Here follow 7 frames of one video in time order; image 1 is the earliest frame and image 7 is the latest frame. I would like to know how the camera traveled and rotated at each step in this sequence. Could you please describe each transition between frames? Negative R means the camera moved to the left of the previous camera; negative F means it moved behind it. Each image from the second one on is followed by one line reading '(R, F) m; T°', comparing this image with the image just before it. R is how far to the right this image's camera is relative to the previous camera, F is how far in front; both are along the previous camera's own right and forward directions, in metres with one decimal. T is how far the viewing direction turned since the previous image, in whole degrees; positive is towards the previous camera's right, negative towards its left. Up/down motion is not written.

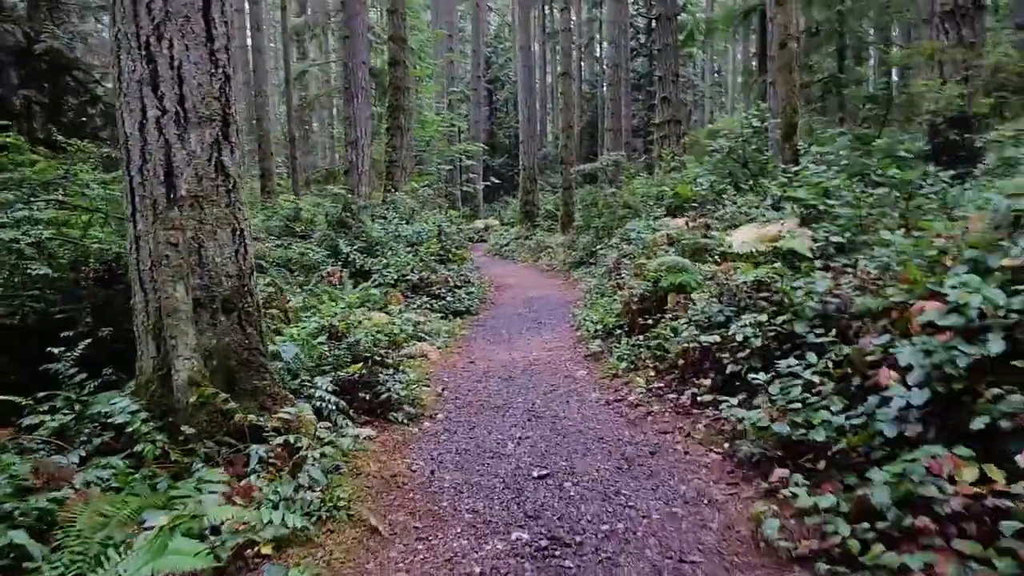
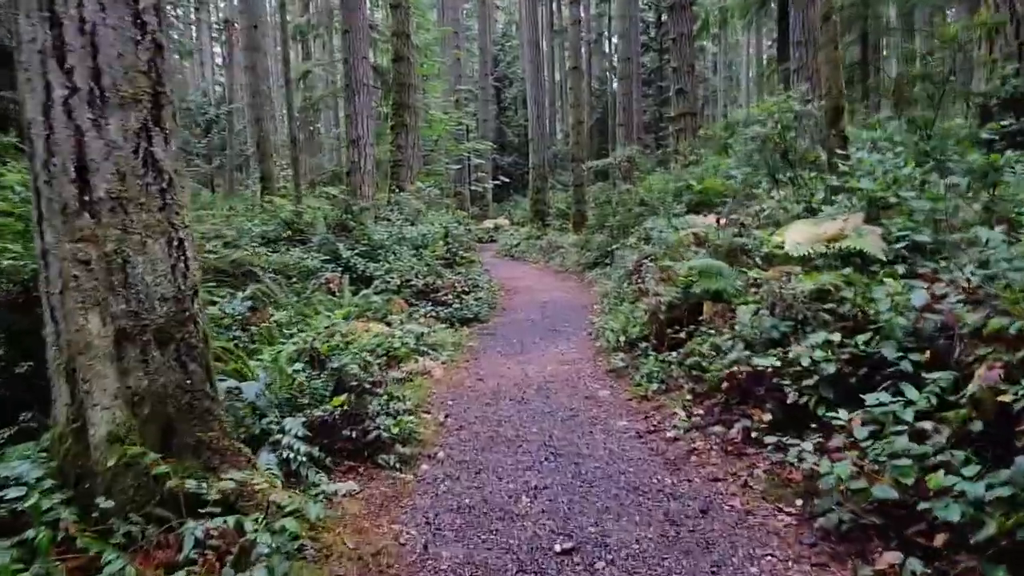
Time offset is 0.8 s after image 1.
(0.0, +0.9) m; -1°
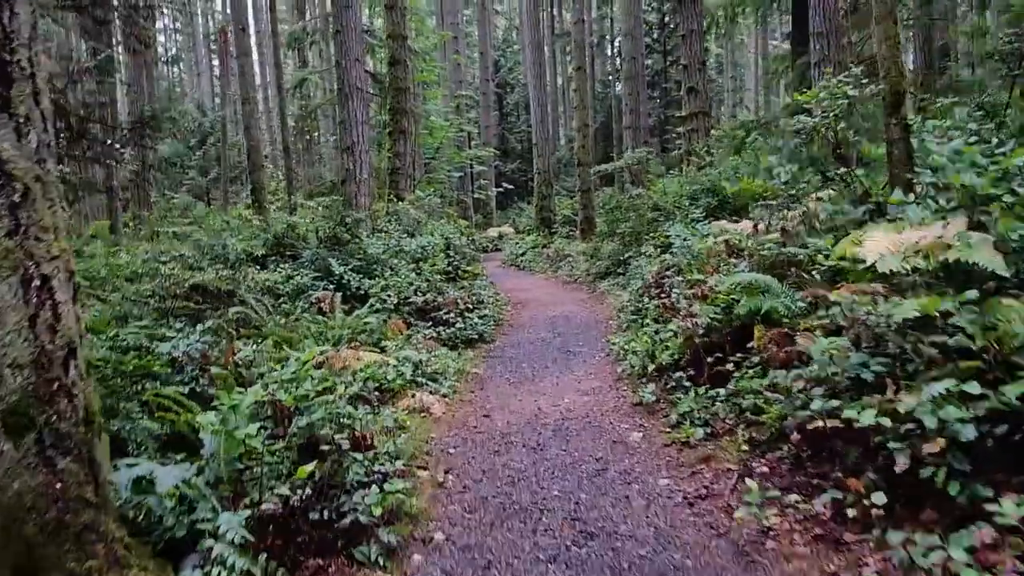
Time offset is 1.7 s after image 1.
(0.0, +1.1) m; 0°
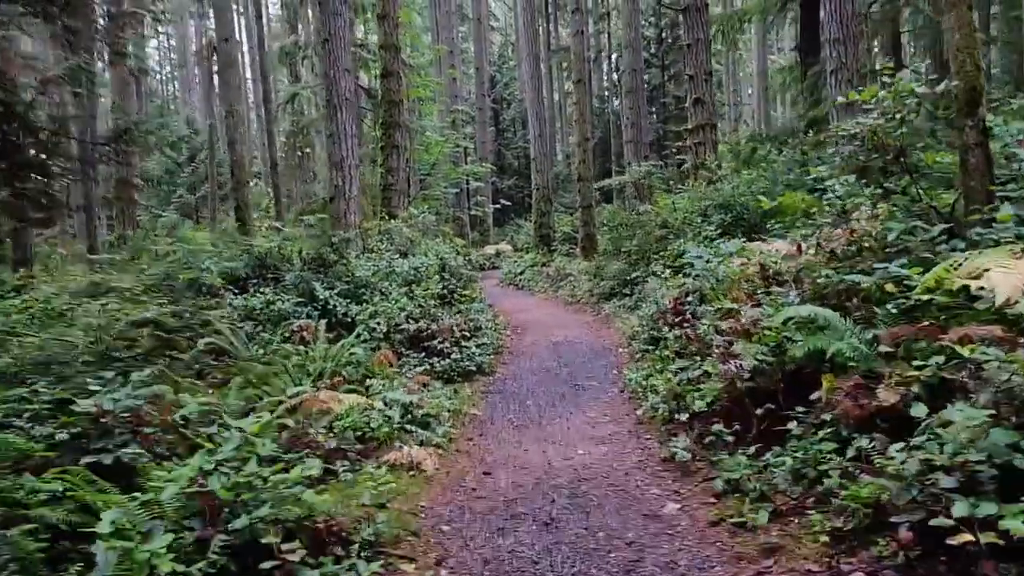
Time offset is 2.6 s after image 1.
(-0.1, +1.1) m; 0°
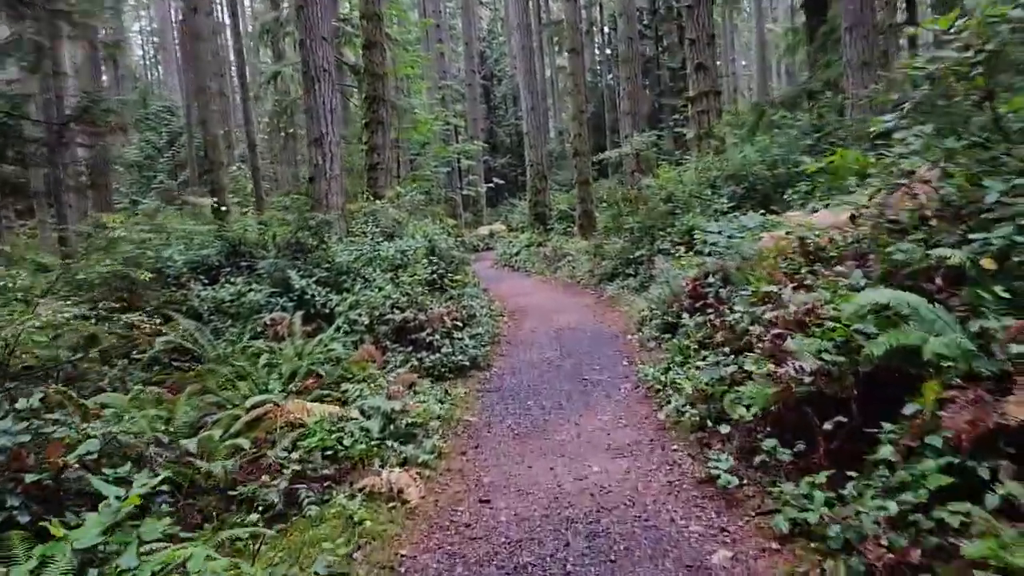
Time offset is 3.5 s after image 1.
(0.0, +1.1) m; 0°
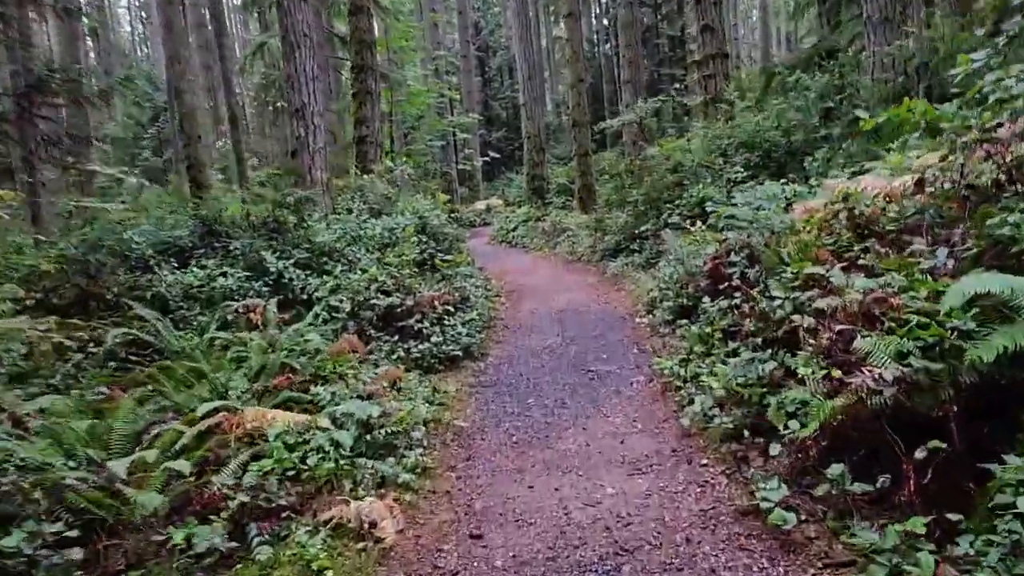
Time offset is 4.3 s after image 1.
(0.0, +0.9) m; 0°
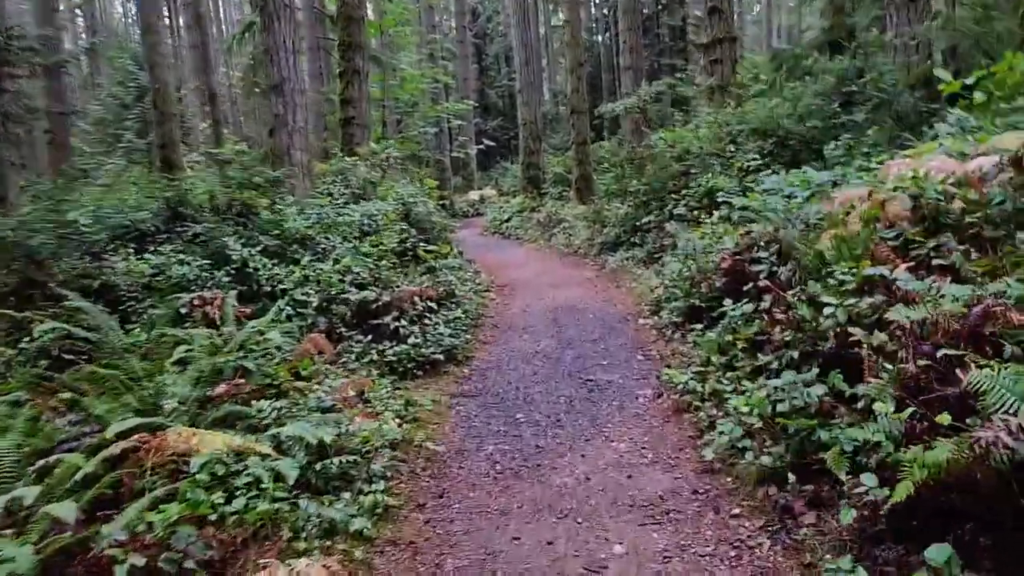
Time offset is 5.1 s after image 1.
(0.0, +1.0) m; 0°
